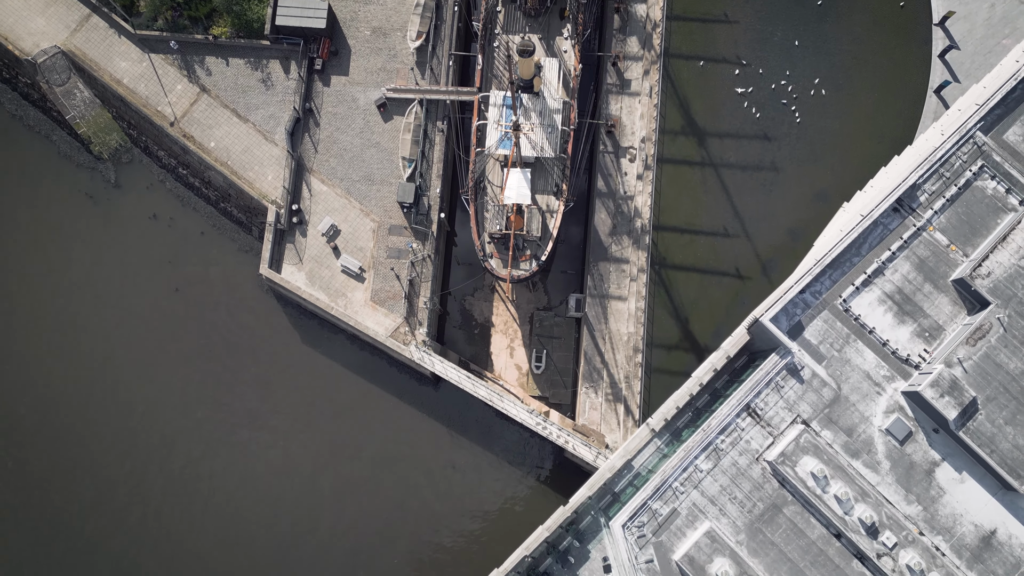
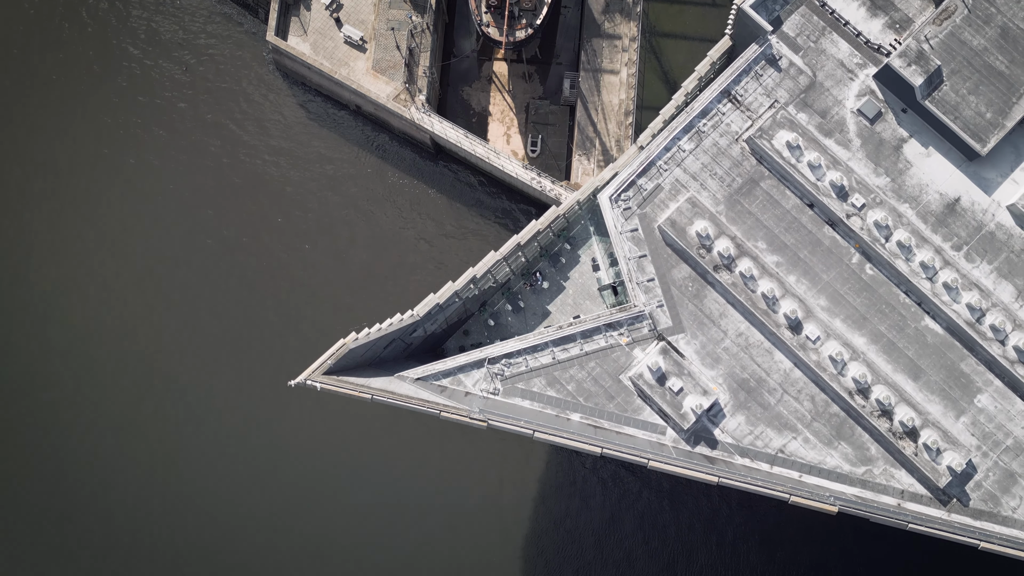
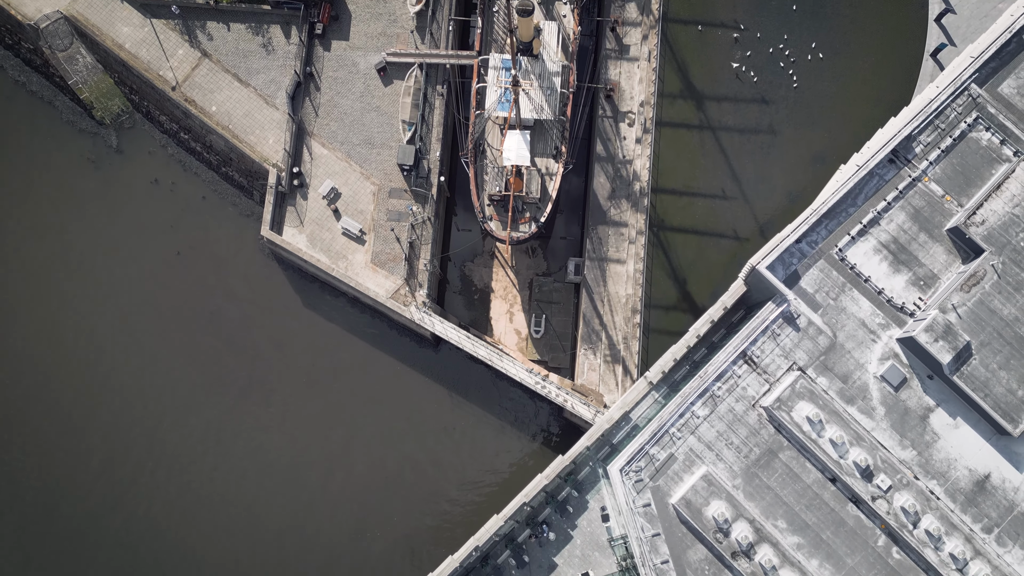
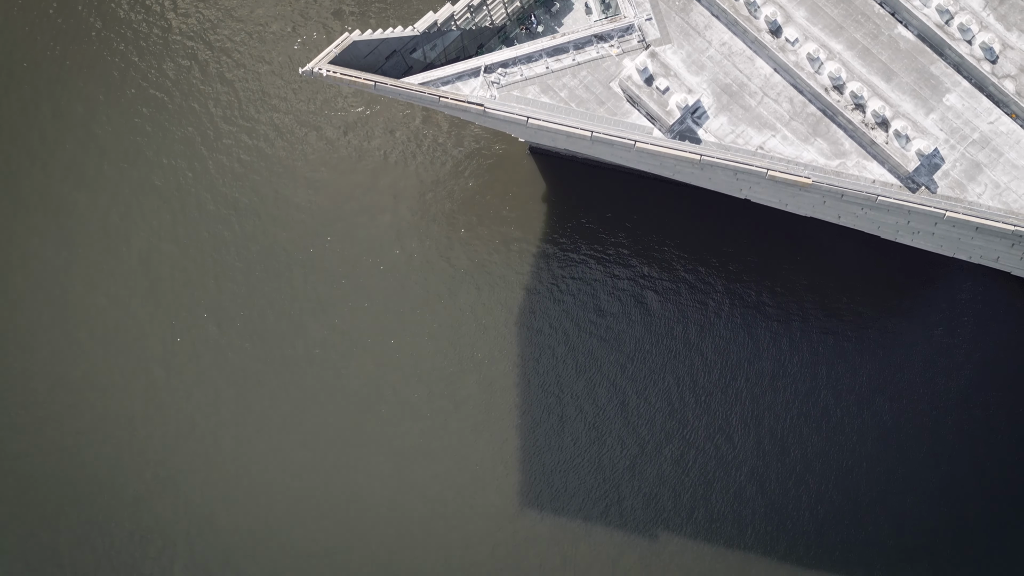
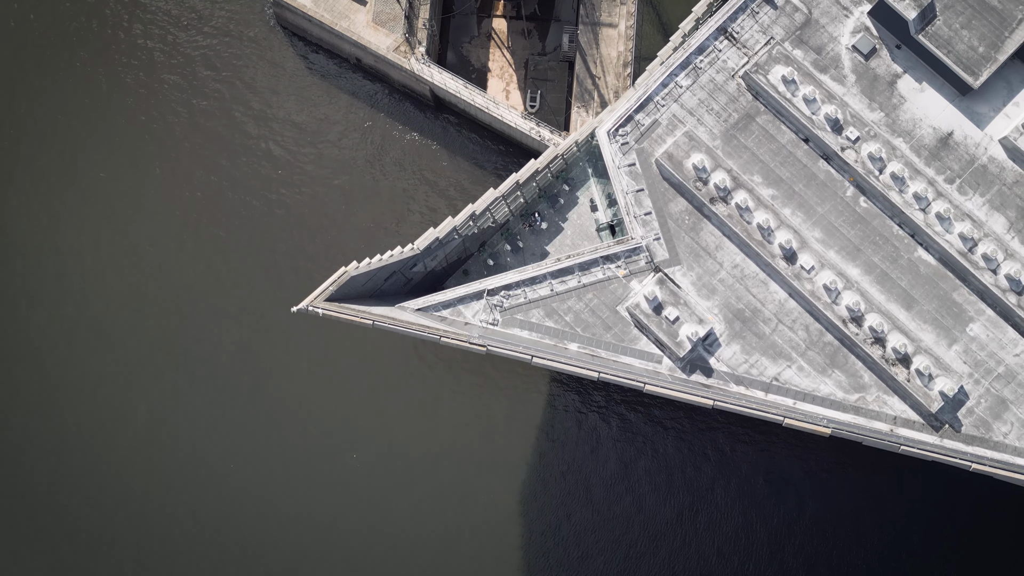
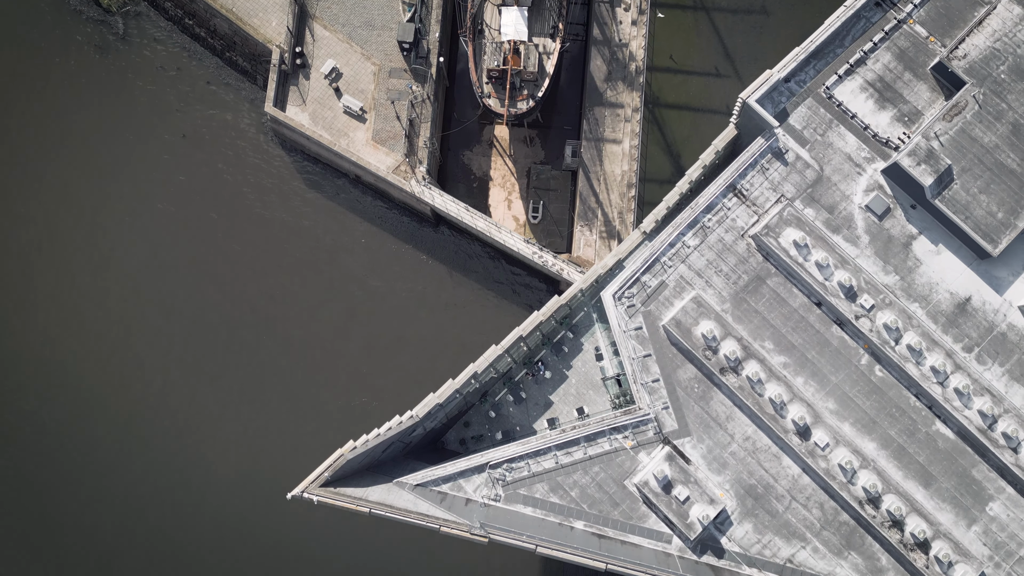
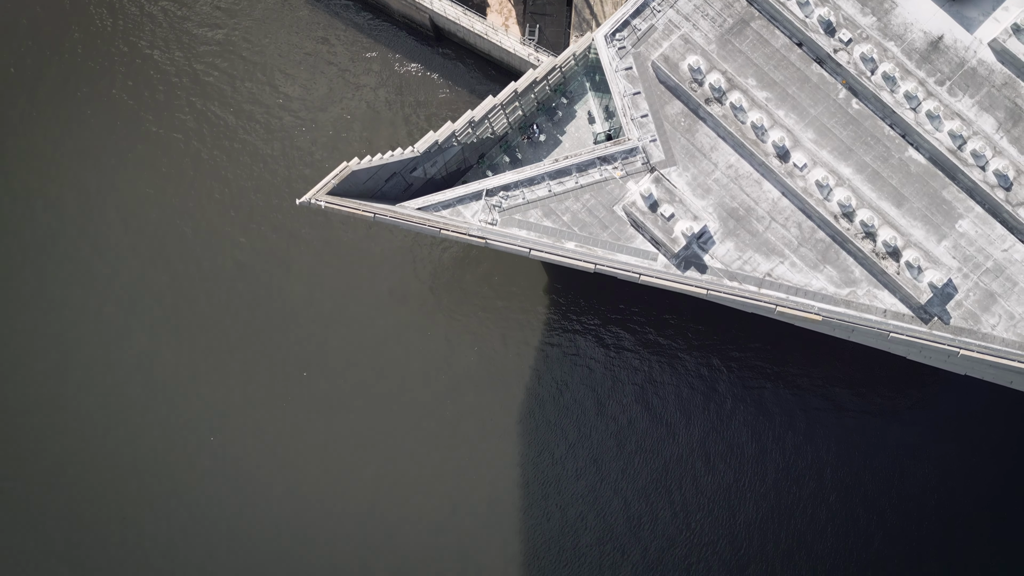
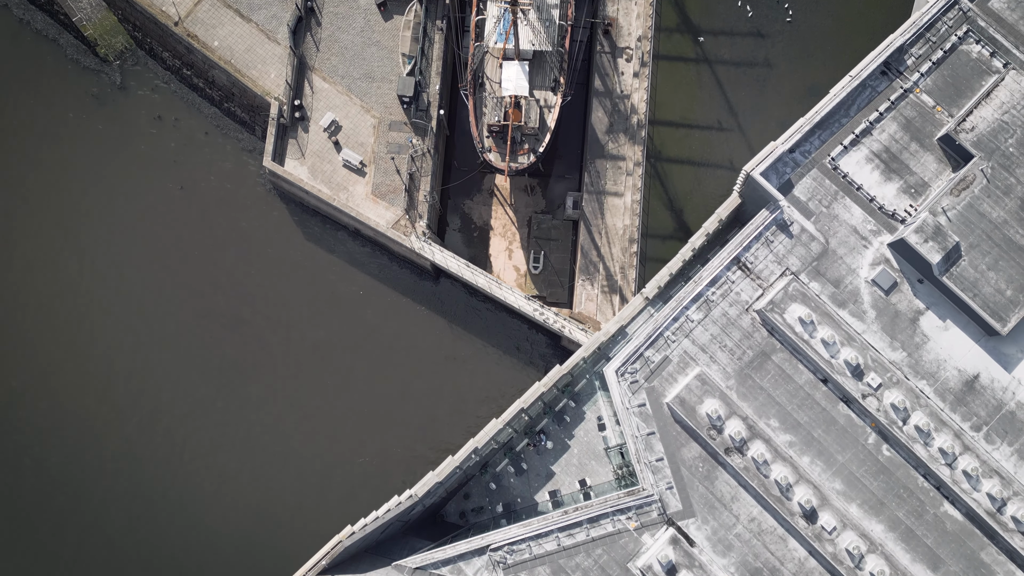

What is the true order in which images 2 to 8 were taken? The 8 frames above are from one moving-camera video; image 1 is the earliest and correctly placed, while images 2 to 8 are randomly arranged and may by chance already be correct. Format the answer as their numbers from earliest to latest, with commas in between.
3, 8, 6, 2, 5, 7, 4
